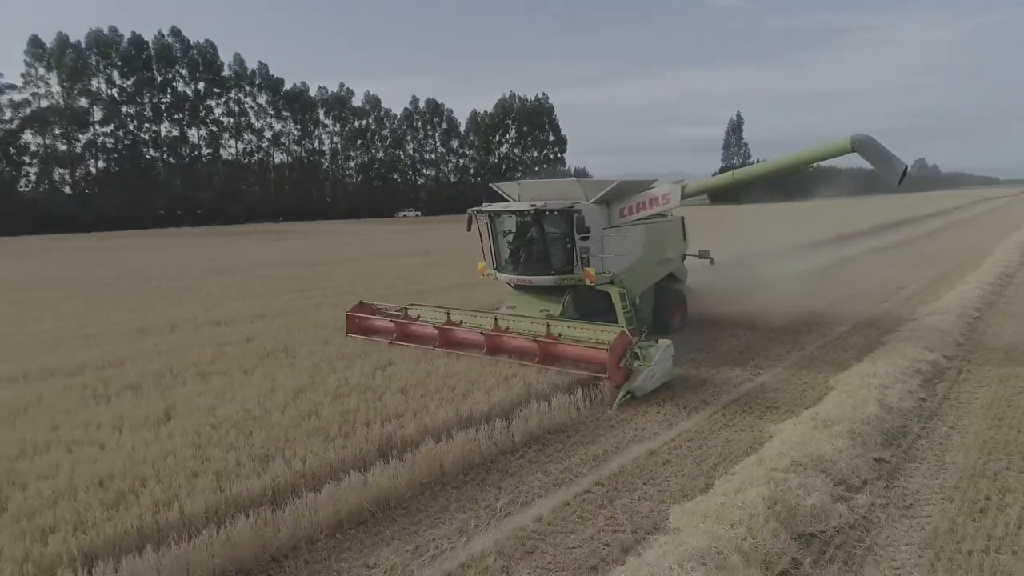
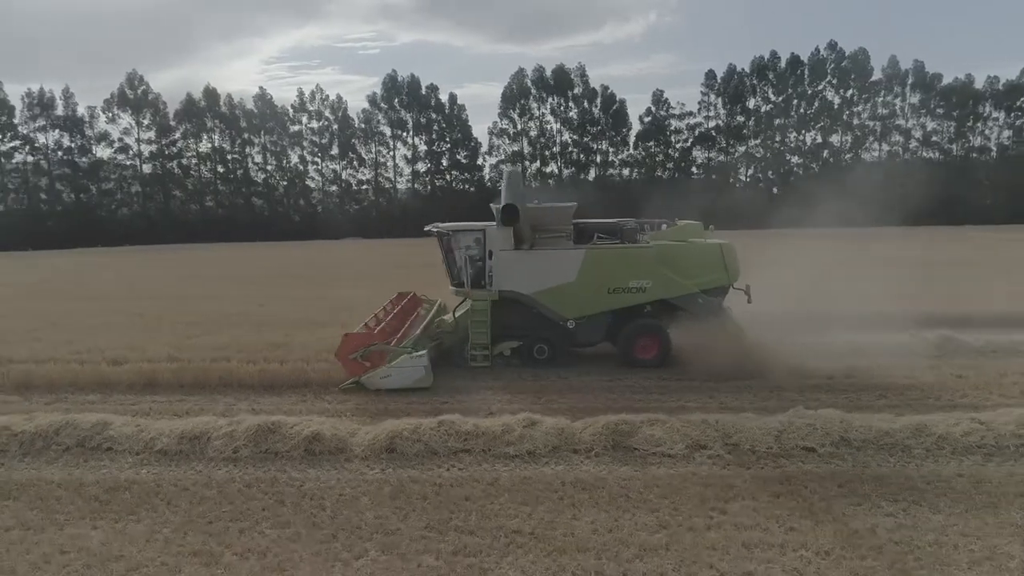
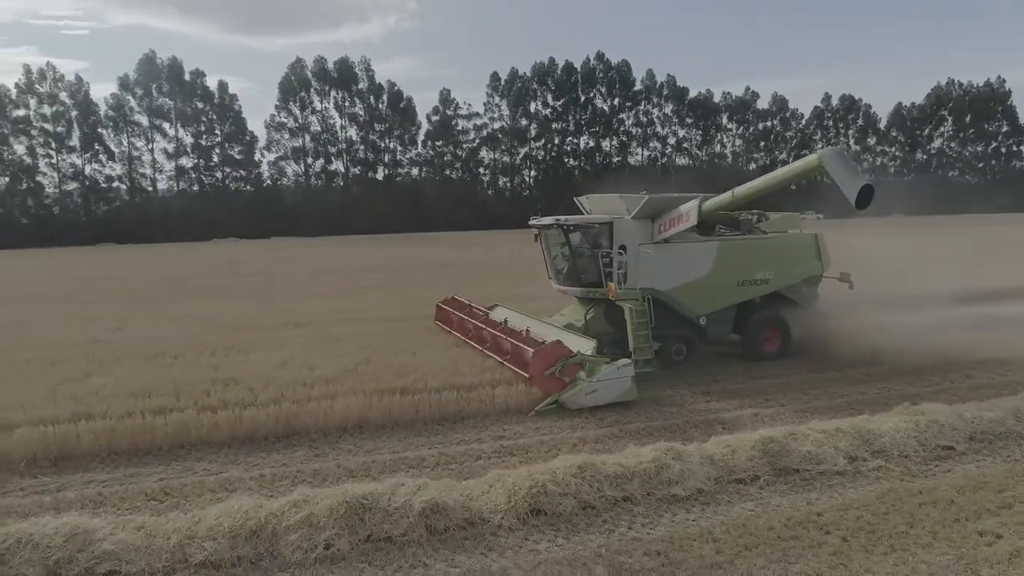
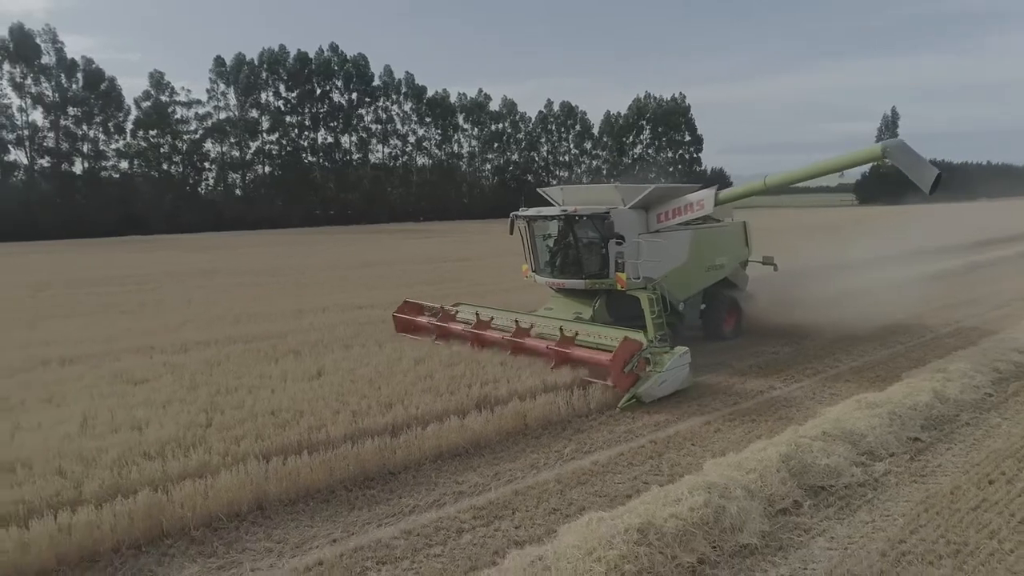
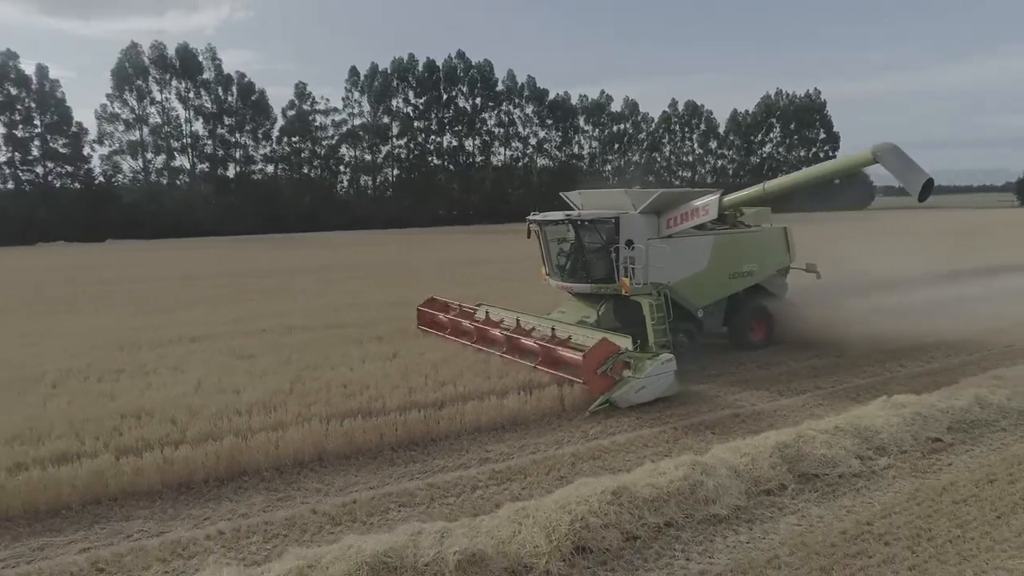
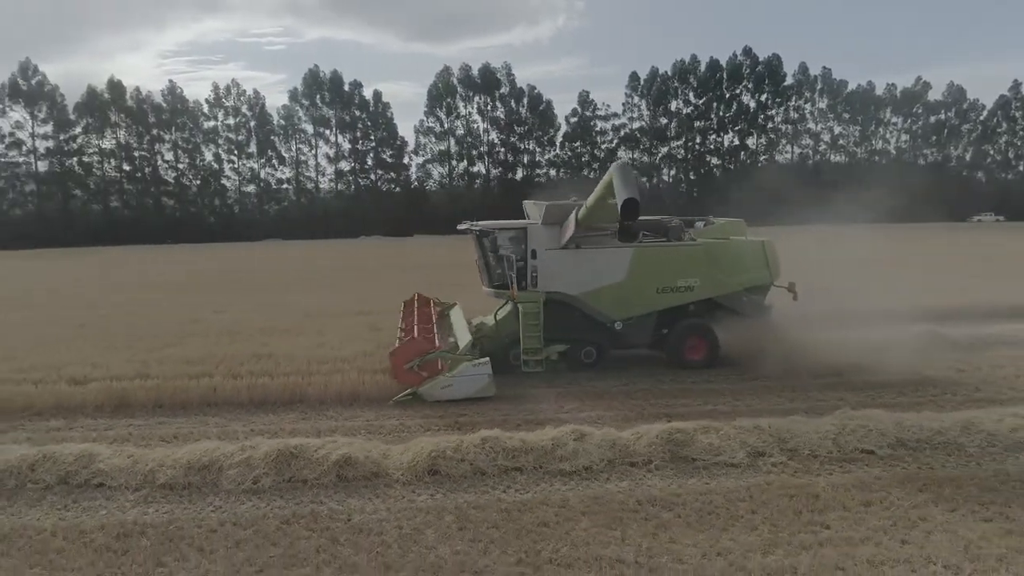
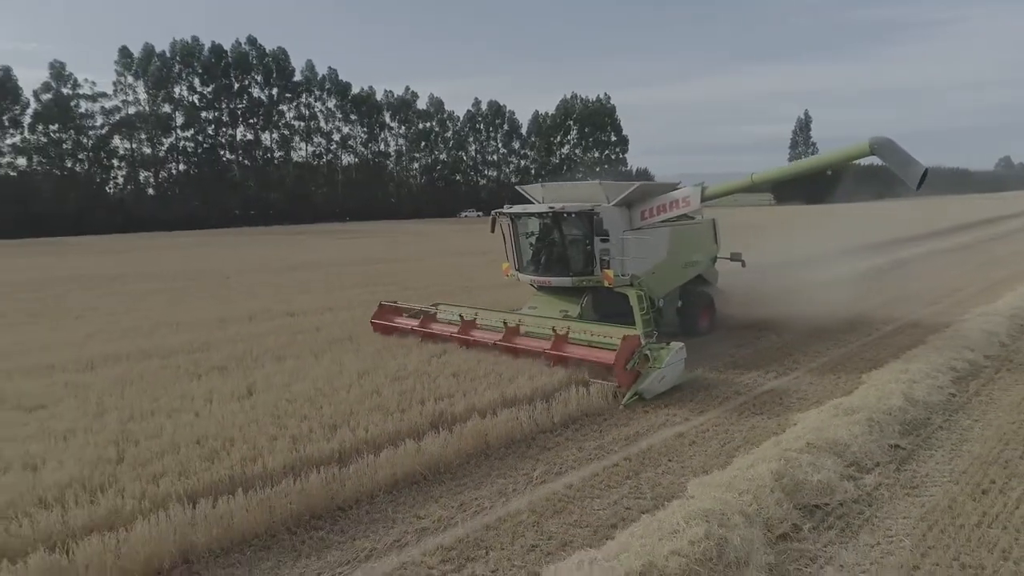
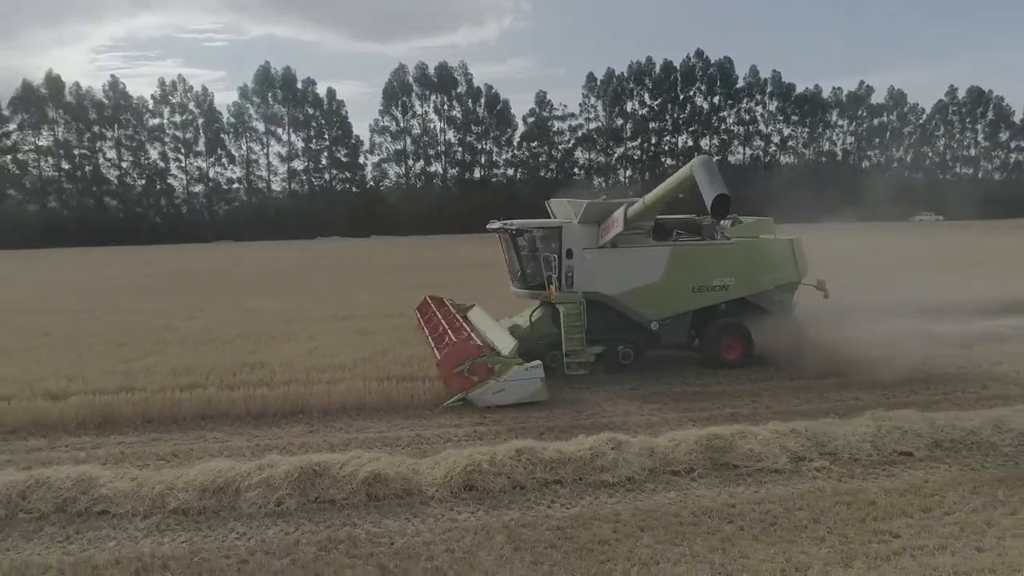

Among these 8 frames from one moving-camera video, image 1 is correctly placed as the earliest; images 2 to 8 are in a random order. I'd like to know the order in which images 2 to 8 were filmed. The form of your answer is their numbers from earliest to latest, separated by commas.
7, 4, 5, 3, 8, 6, 2
